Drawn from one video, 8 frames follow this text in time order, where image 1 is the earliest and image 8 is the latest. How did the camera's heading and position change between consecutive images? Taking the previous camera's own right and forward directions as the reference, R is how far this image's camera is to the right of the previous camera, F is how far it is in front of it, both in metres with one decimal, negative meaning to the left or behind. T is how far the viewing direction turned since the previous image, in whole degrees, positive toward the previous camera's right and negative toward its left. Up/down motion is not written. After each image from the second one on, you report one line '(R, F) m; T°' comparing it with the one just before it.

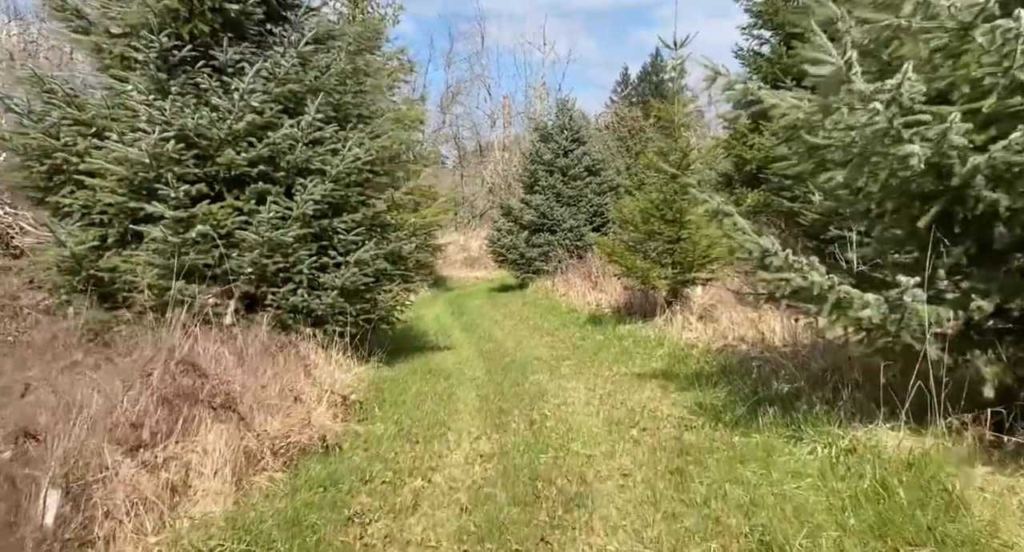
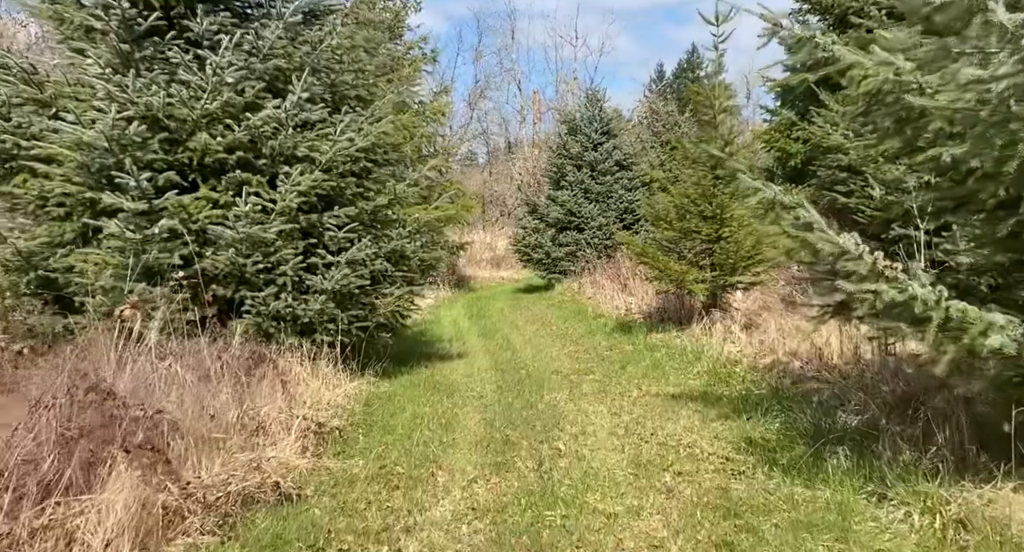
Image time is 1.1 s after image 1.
(+0.2, +1.0) m; -3°
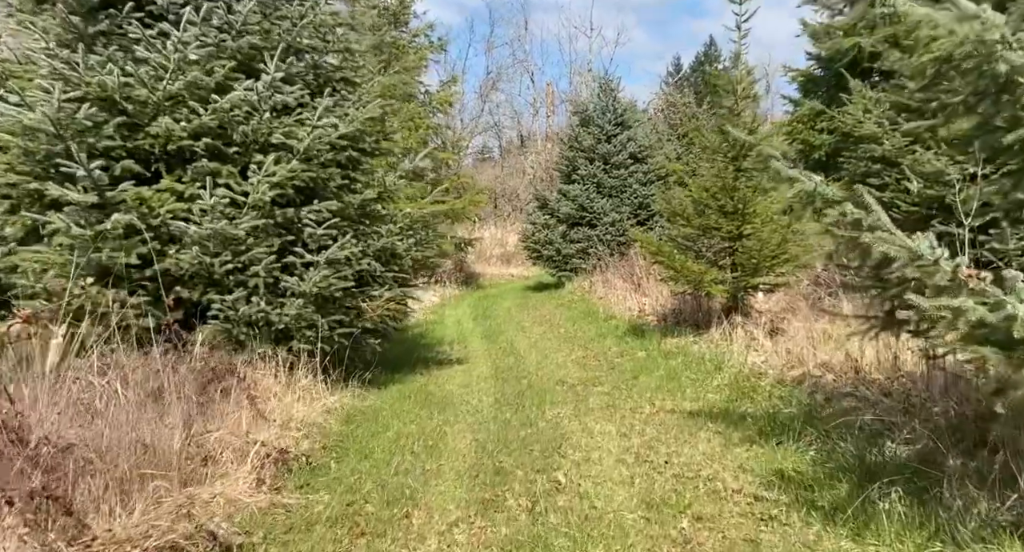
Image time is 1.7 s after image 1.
(+0.1, +0.7) m; -1°
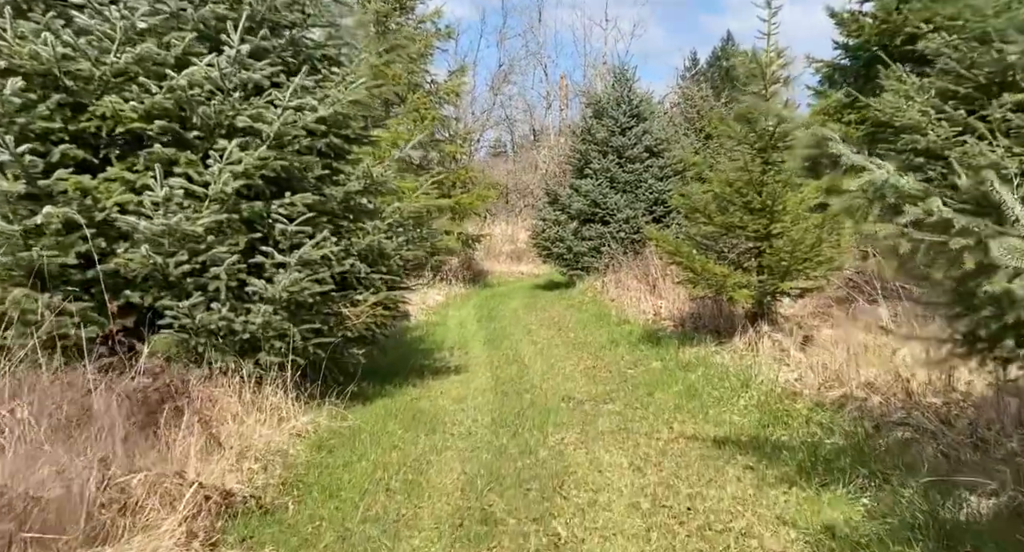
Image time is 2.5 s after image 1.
(+0.1, +0.7) m; -1°
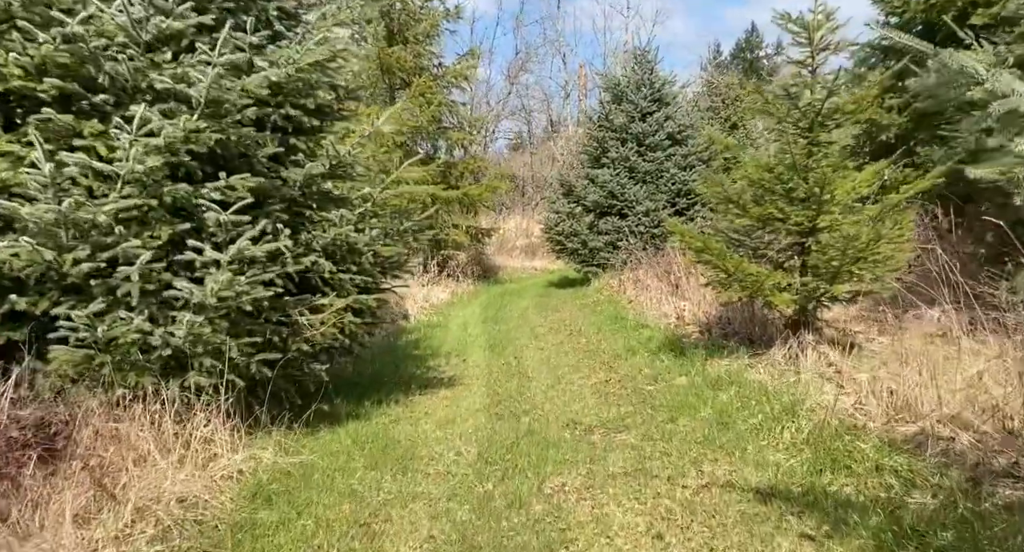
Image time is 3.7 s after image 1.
(+0.2, +1.0) m; -2°
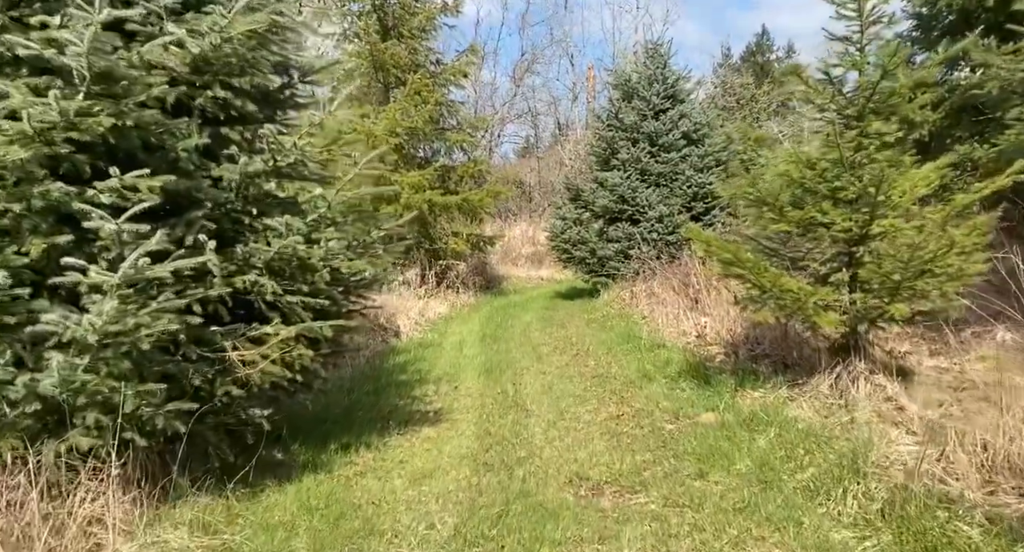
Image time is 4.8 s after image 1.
(+0.1, +1.0) m; -1°
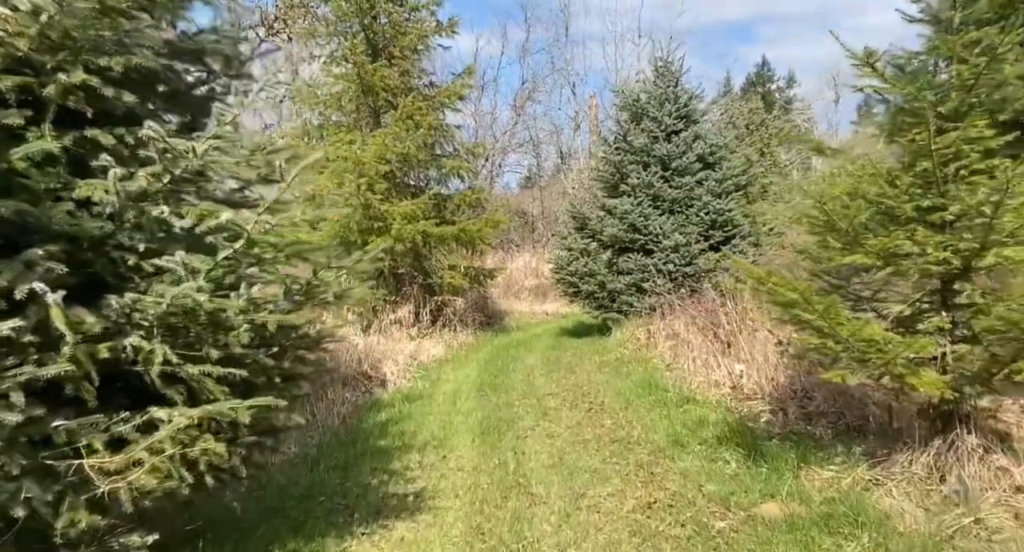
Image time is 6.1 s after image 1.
(0.0, +1.2) m; 0°
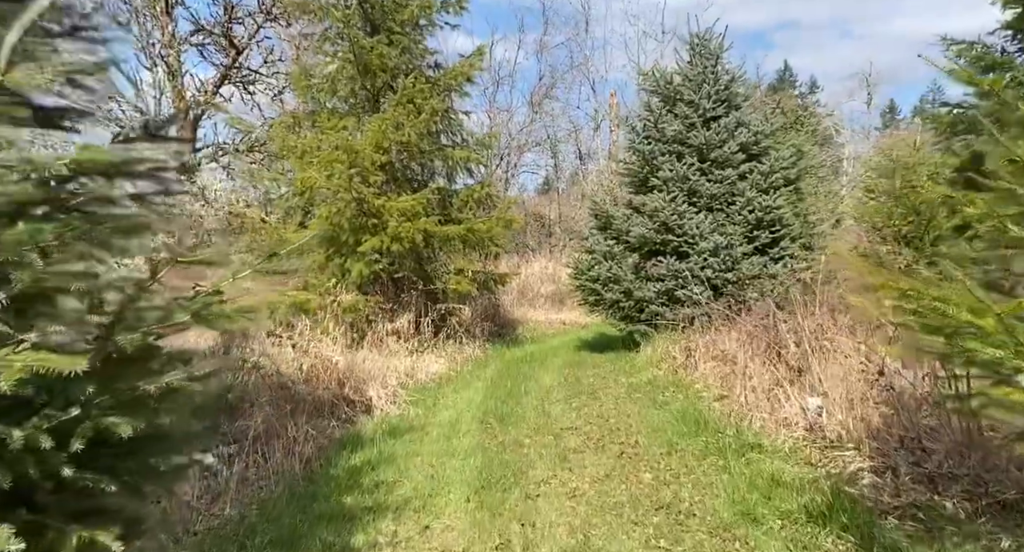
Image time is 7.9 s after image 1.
(0.0, +1.6) m; -1°
